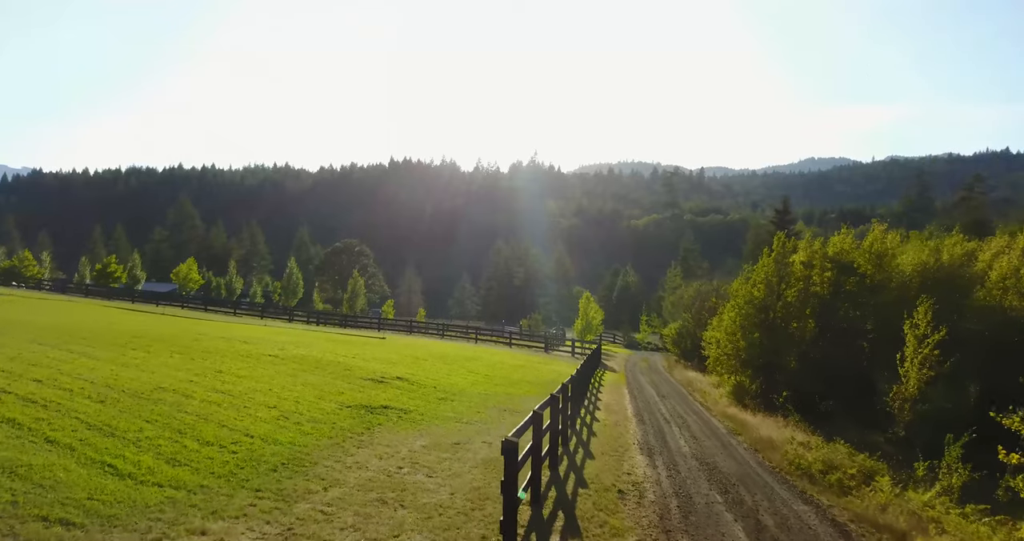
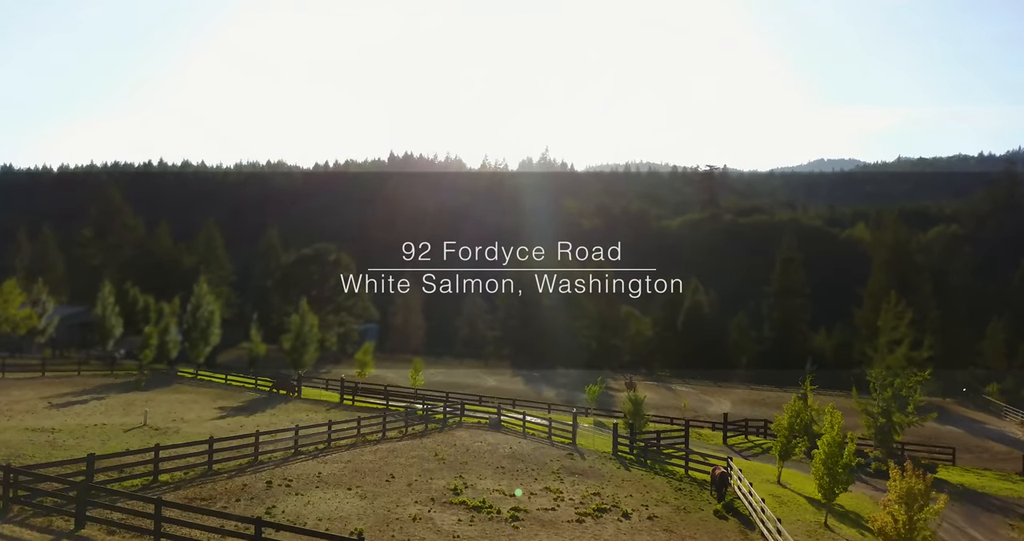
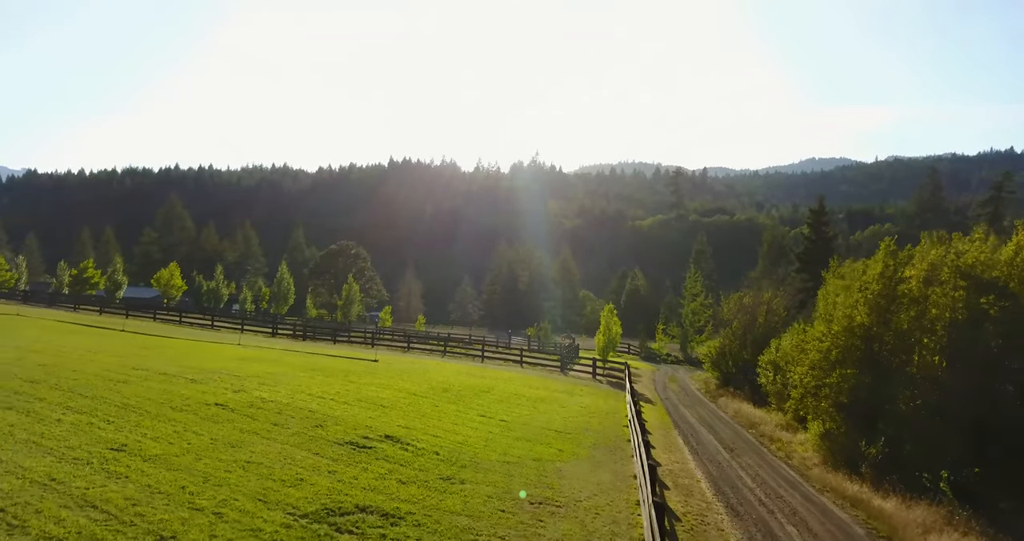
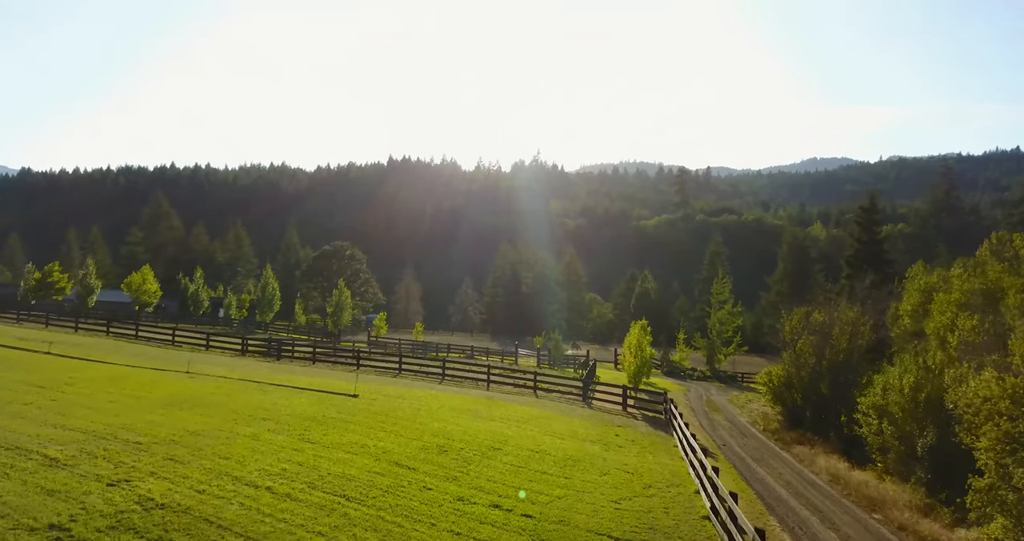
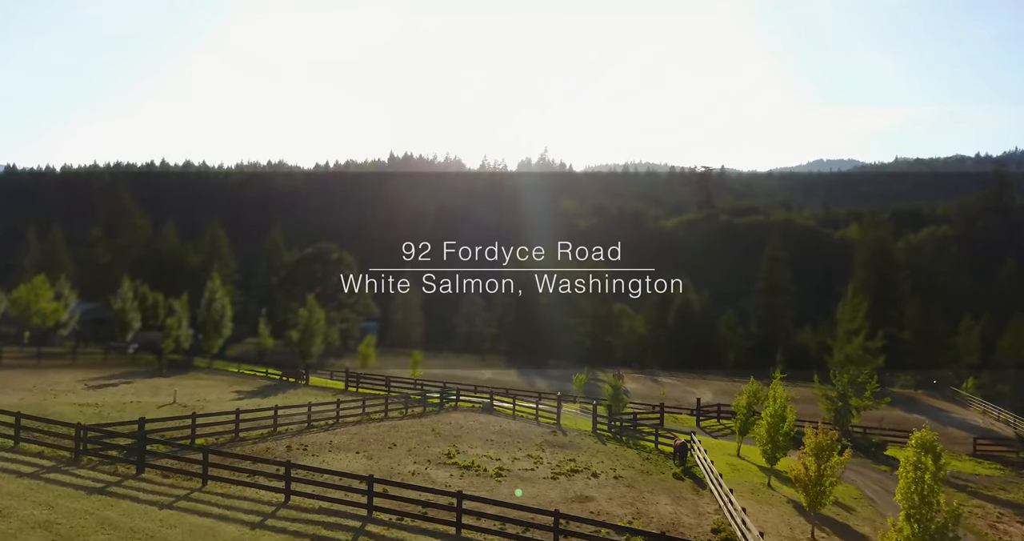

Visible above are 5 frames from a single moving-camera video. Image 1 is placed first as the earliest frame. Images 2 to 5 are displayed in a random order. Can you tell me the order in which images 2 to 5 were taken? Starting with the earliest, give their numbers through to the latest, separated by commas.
3, 4, 5, 2
